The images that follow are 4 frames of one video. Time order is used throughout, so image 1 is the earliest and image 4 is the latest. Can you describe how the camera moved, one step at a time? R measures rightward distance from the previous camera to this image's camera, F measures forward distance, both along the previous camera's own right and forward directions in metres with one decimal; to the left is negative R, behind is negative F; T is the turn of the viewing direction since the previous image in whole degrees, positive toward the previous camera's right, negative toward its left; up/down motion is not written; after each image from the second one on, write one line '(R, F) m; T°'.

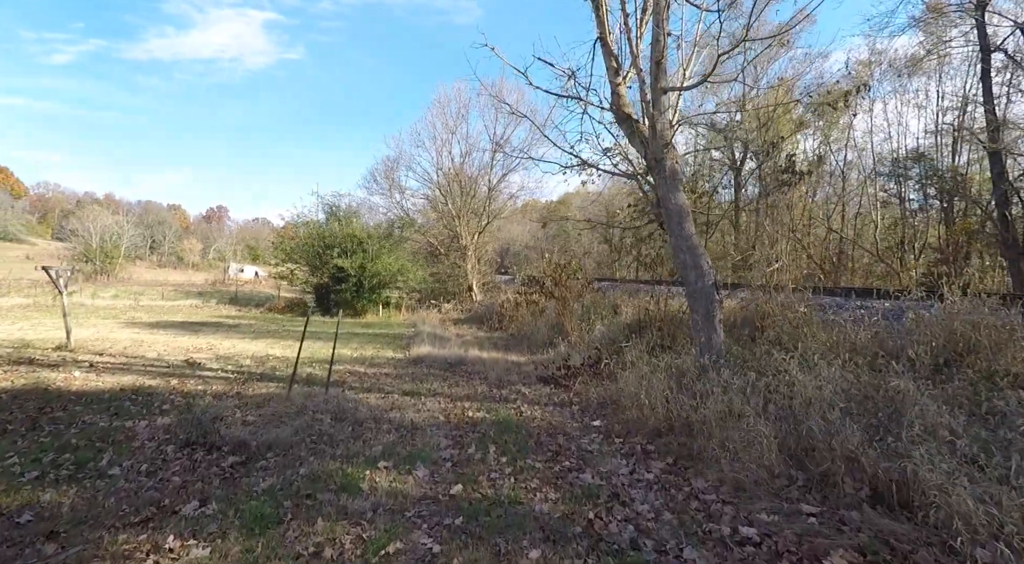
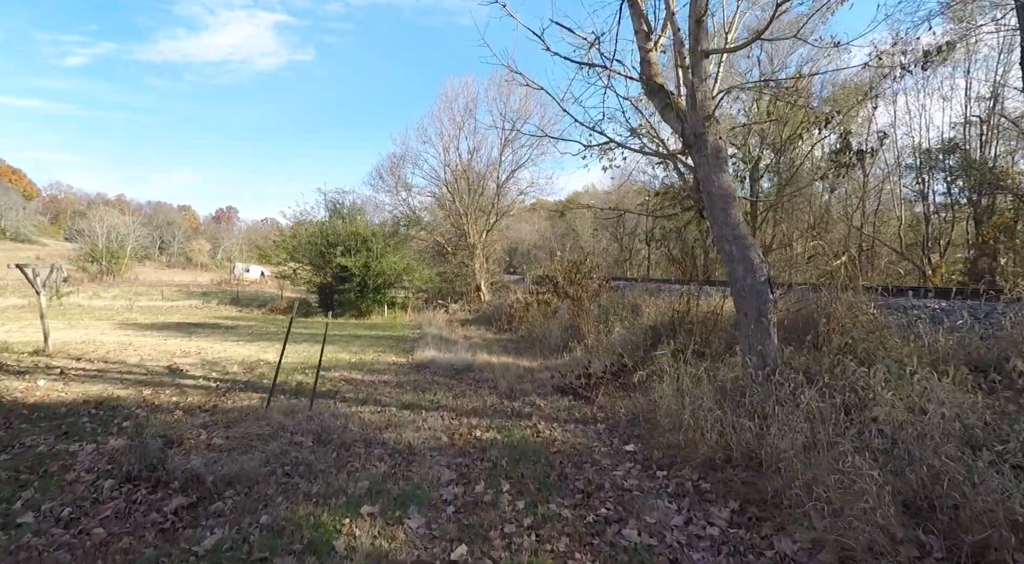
(-0.1, +1.1) m; -1°
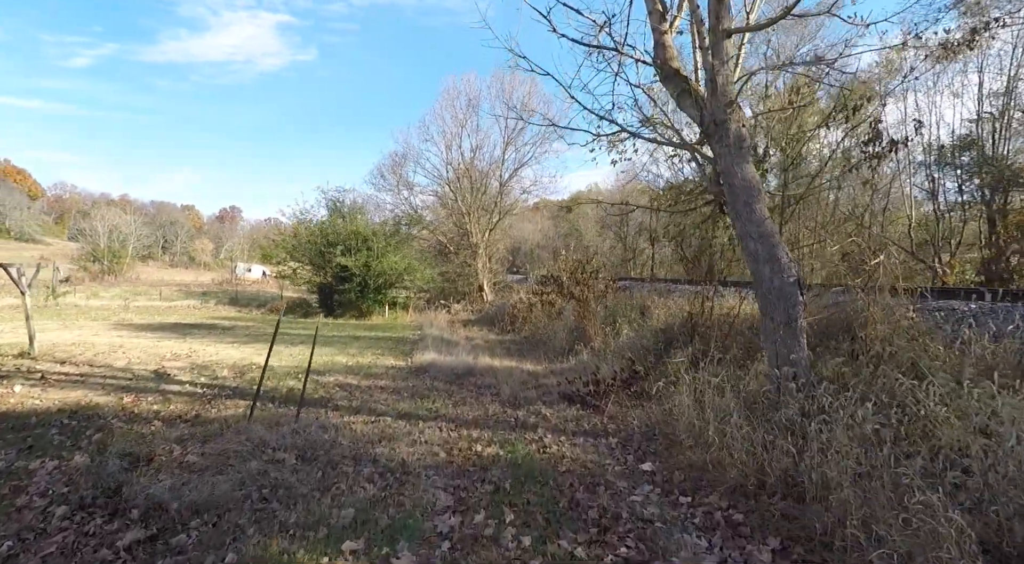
(0.0, +0.5) m; 0°
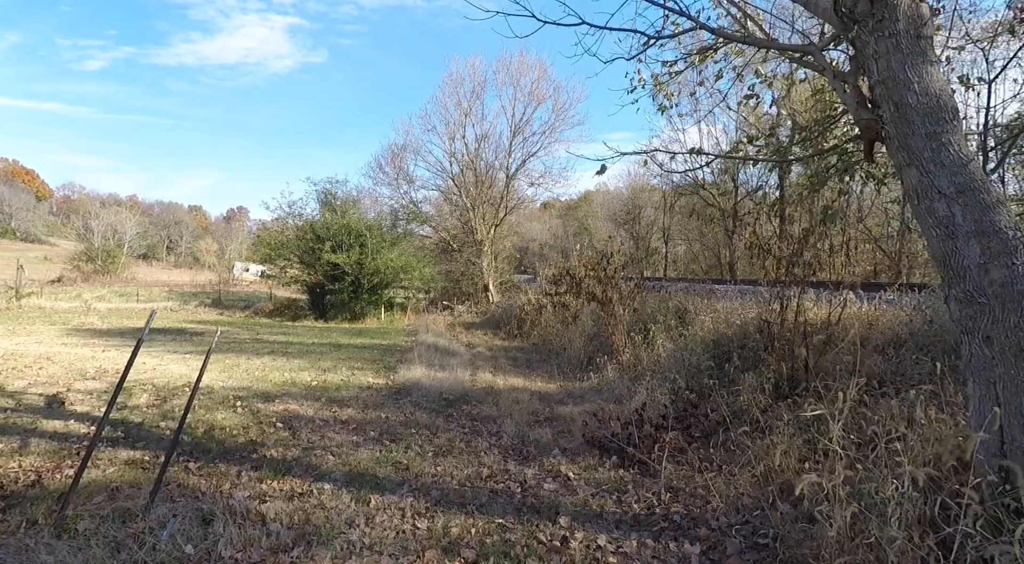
(0.0, +2.4) m; -1°
